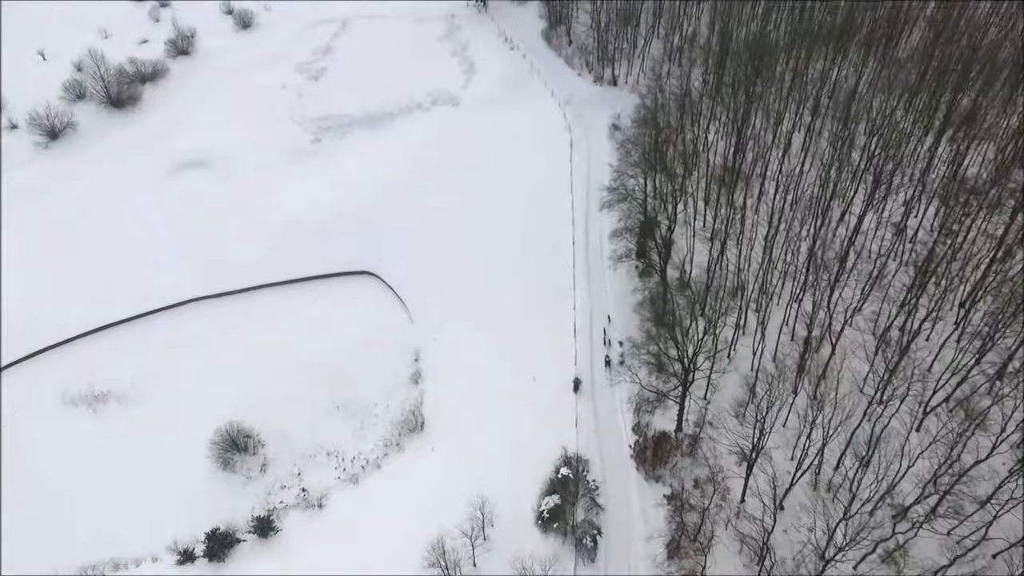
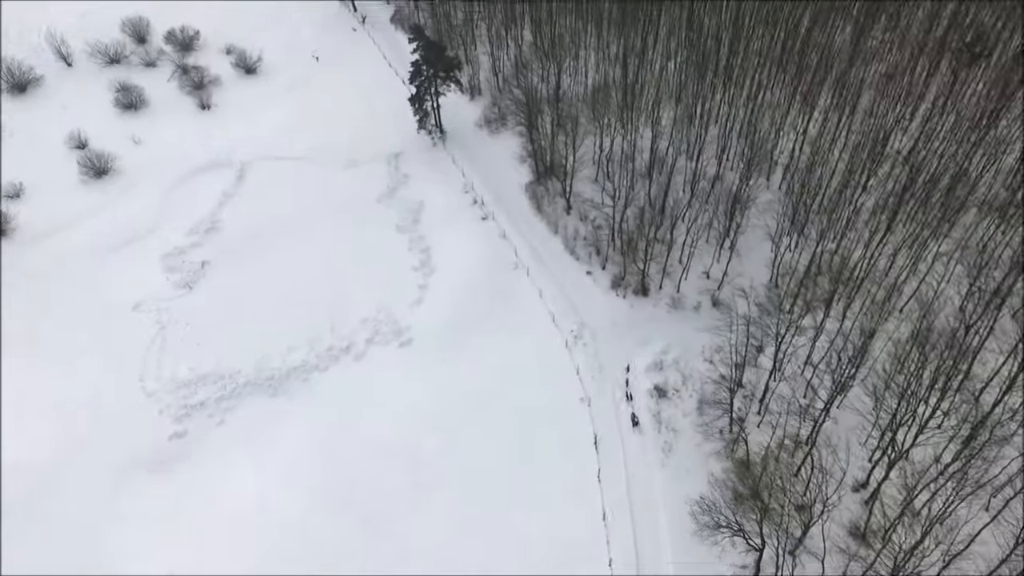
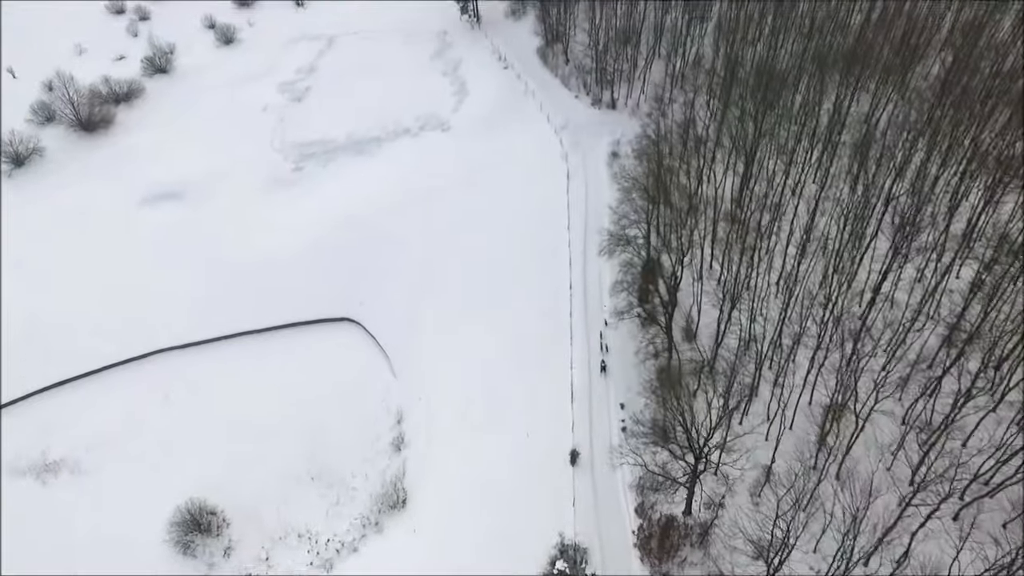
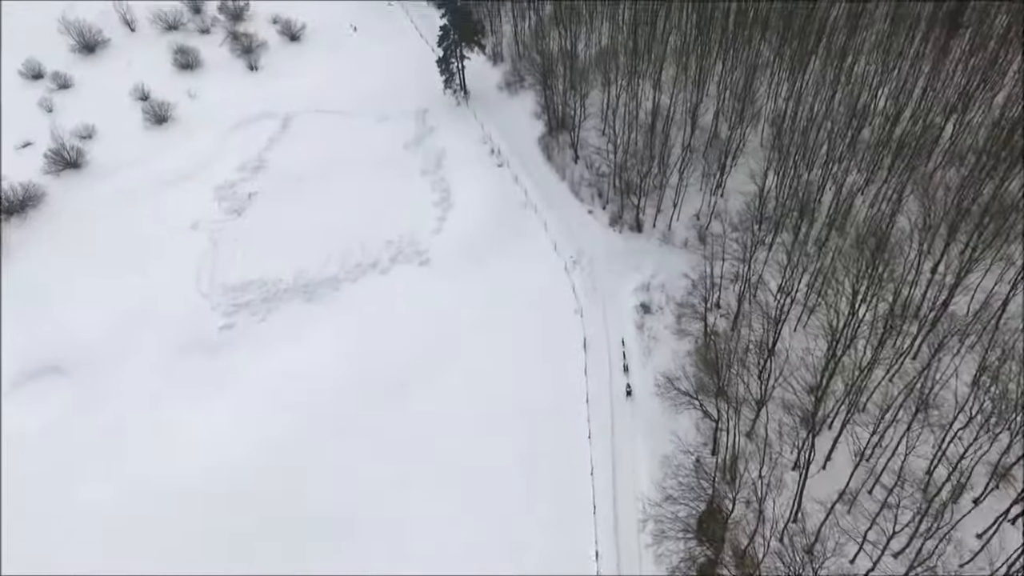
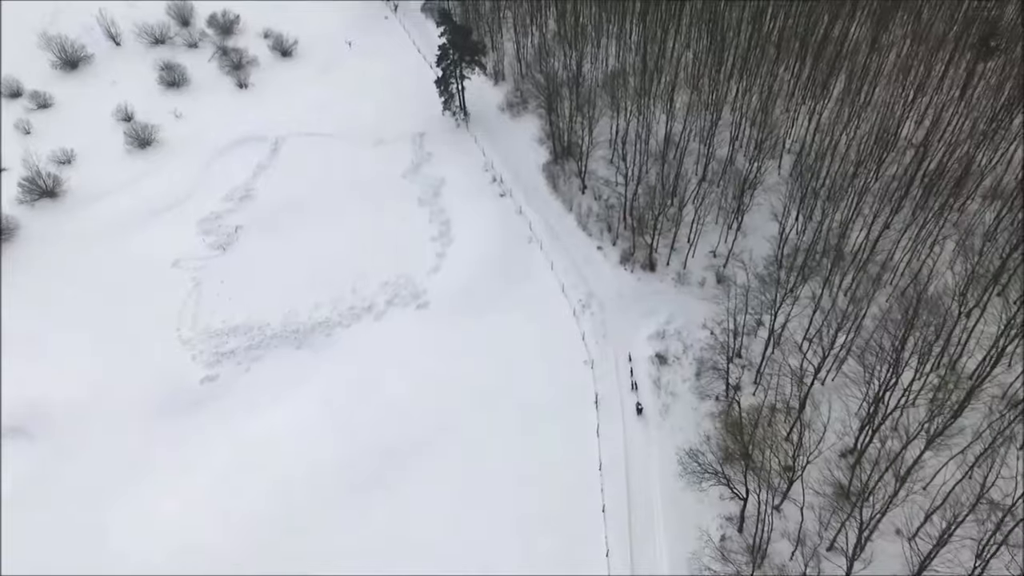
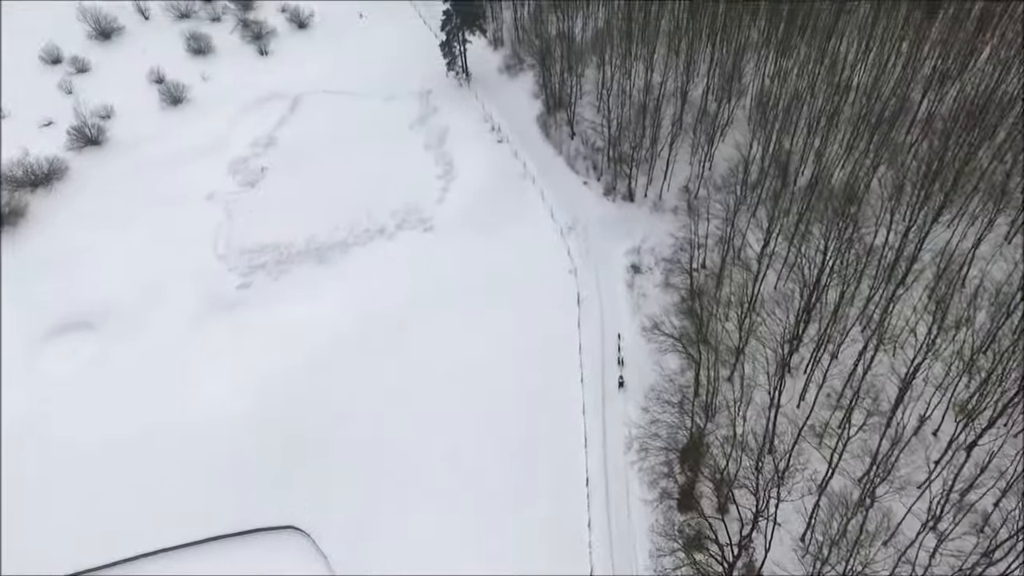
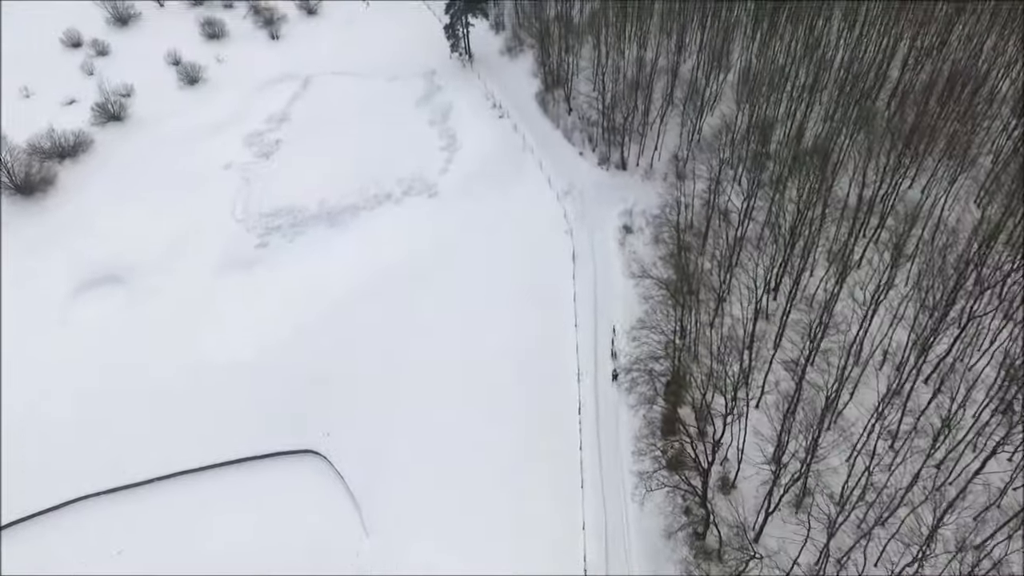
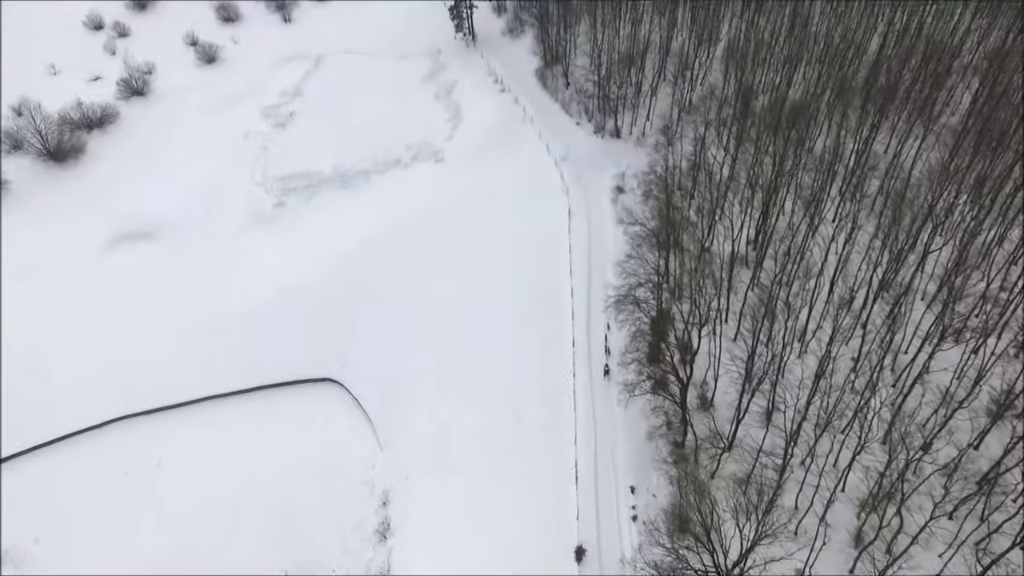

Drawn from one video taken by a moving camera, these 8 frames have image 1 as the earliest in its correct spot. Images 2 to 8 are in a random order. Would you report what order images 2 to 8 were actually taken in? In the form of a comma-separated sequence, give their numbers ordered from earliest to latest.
3, 8, 7, 6, 4, 5, 2
